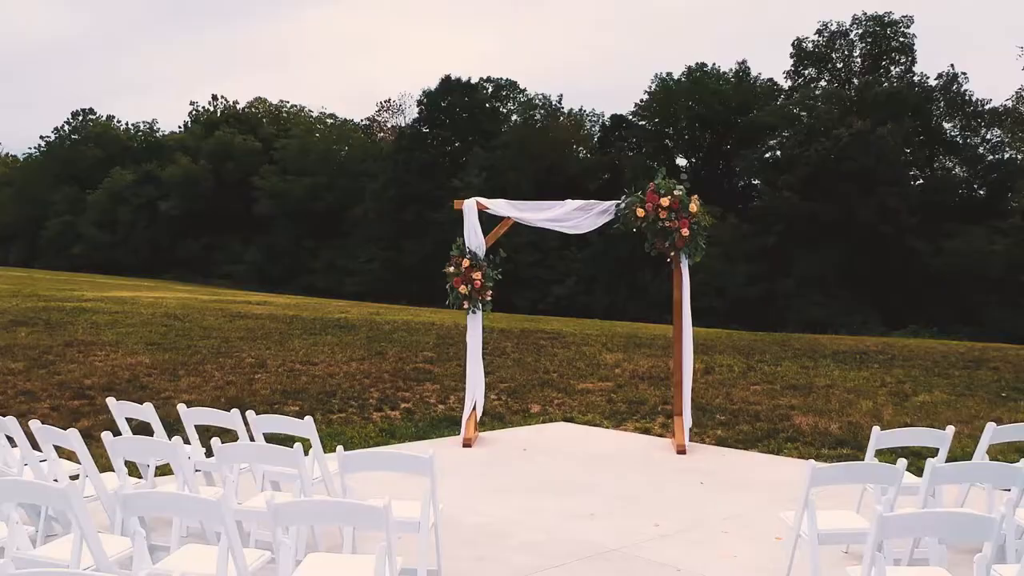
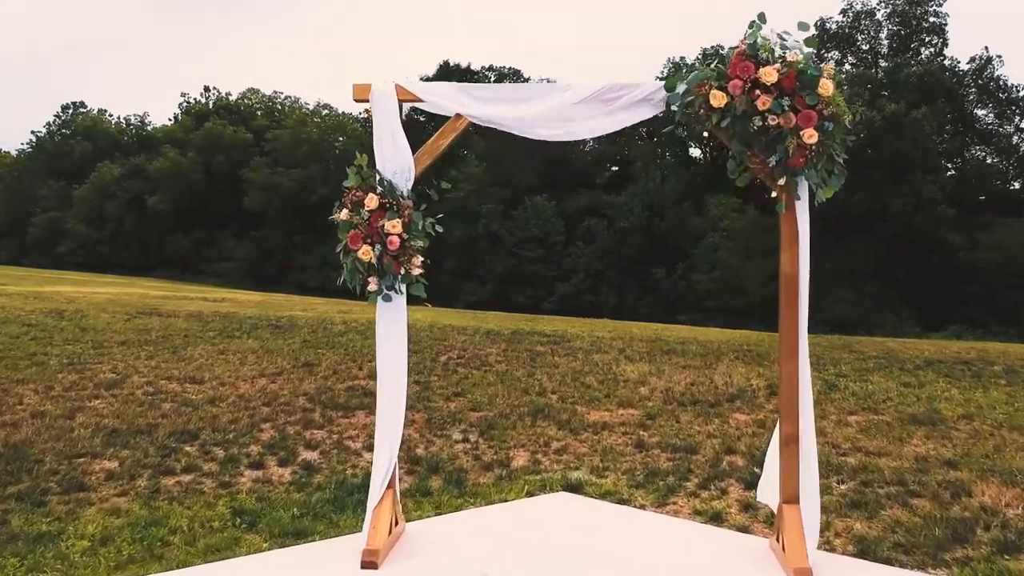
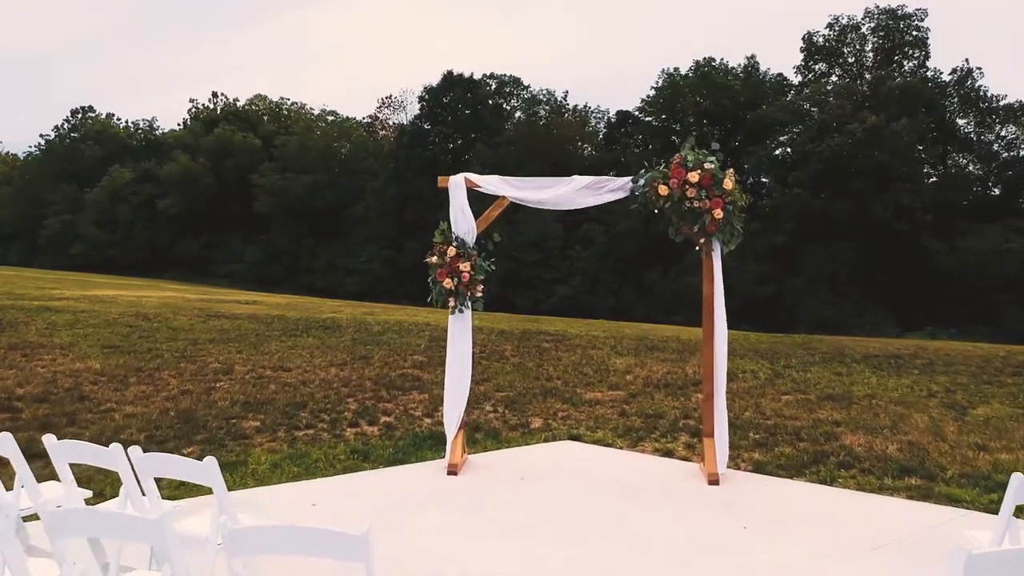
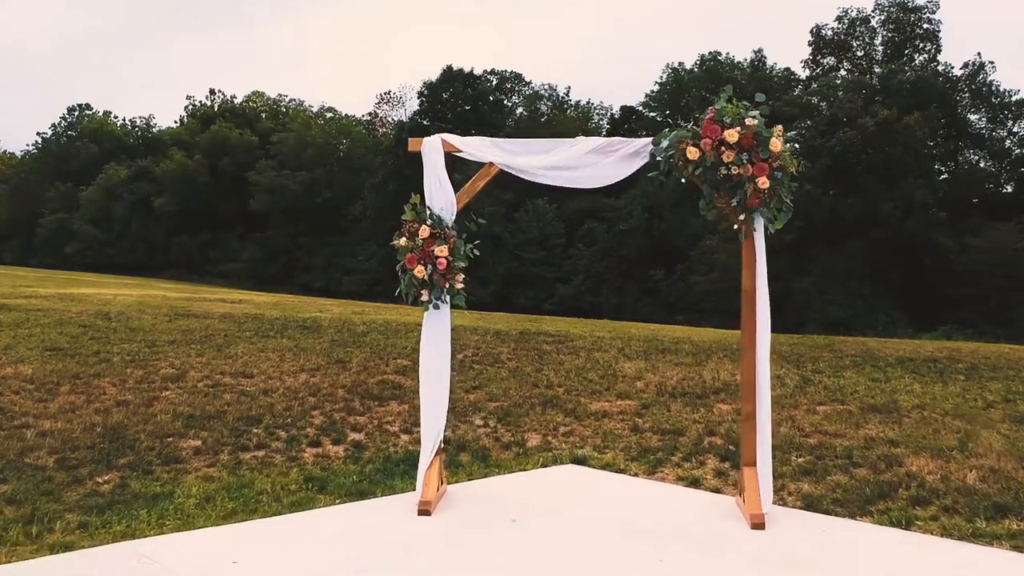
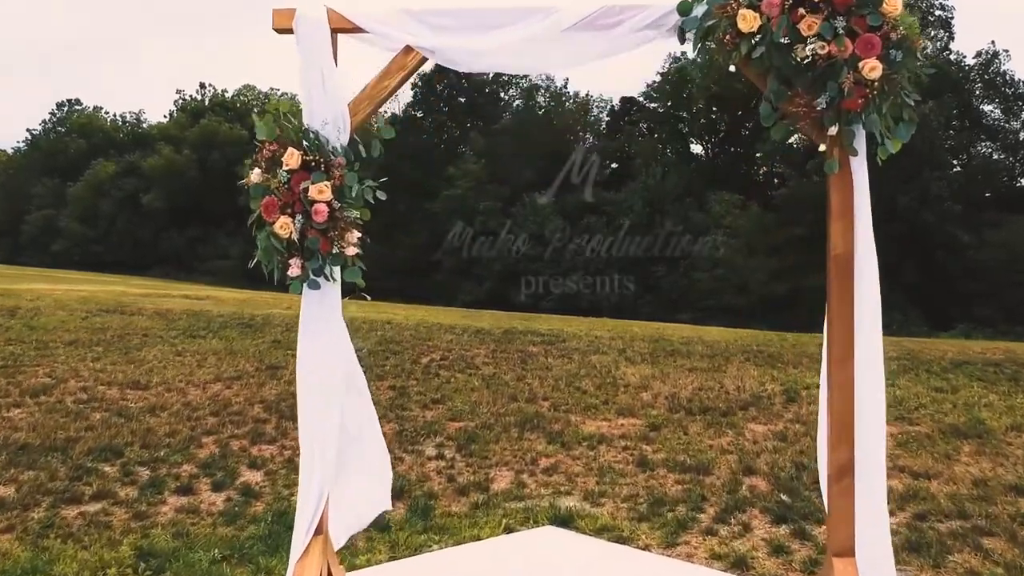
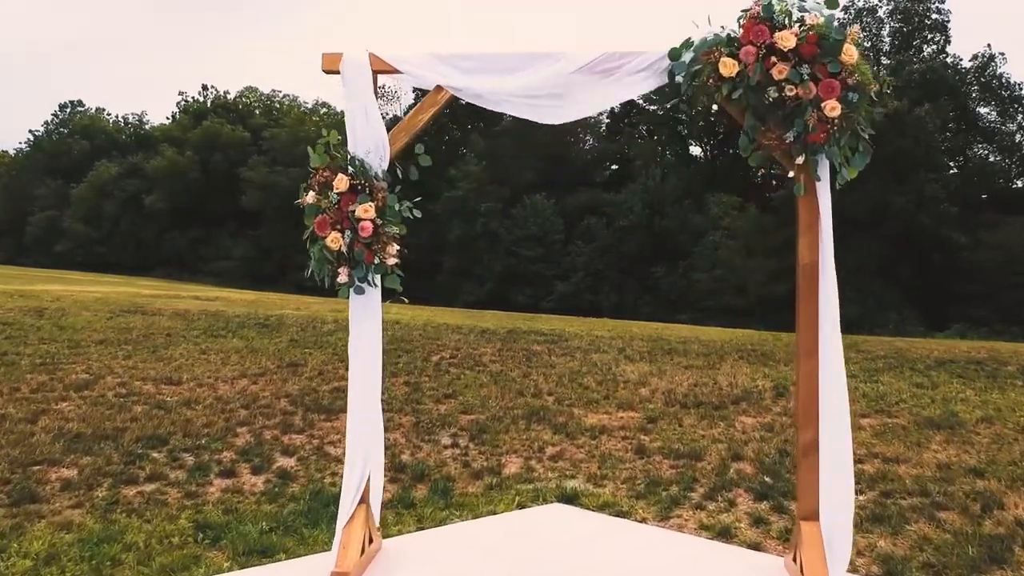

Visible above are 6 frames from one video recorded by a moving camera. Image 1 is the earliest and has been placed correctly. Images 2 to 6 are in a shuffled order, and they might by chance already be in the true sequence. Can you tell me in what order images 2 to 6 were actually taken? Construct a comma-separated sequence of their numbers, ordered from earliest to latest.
3, 4, 2, 6, 5
